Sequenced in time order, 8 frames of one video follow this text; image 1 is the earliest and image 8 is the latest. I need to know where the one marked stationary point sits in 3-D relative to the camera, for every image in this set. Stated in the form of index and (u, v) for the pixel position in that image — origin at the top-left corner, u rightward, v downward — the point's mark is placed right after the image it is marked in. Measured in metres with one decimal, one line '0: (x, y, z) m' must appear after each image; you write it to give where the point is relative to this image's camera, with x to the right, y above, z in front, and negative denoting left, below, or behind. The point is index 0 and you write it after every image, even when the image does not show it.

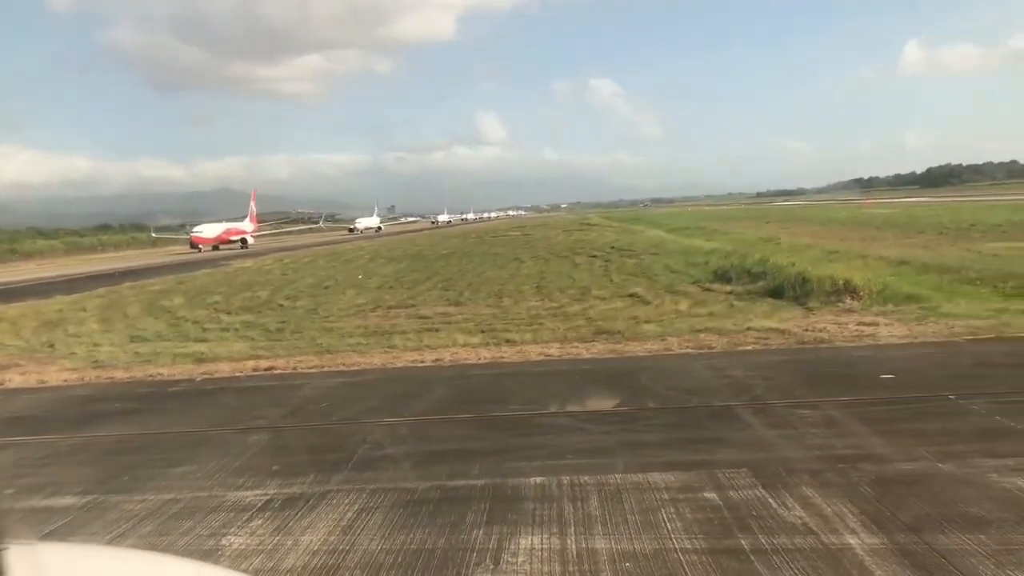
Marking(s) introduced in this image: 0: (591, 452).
0: (+0.7, -1.6, +8.6) m
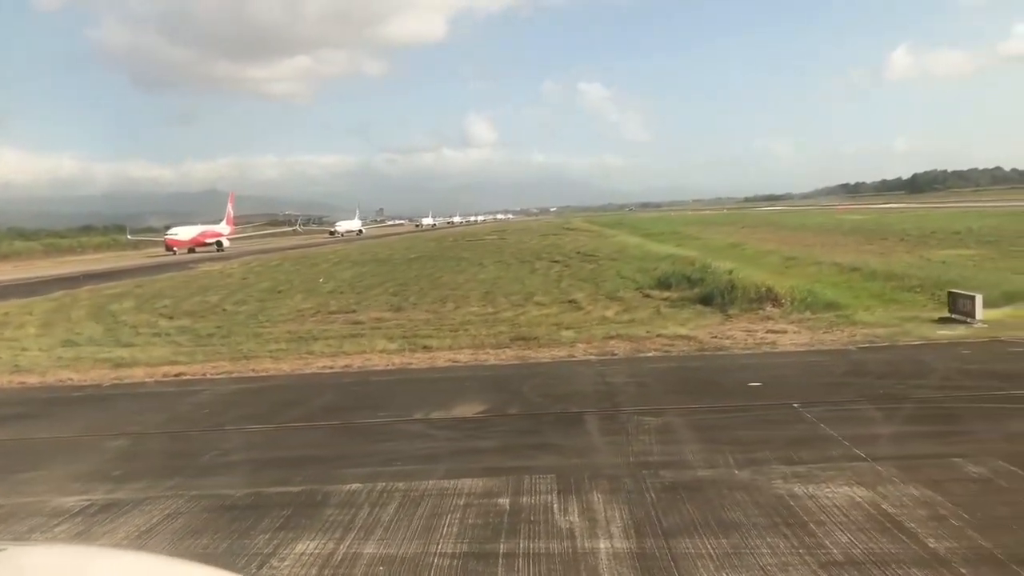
0: (-0.9, -1.7, +8.8) m
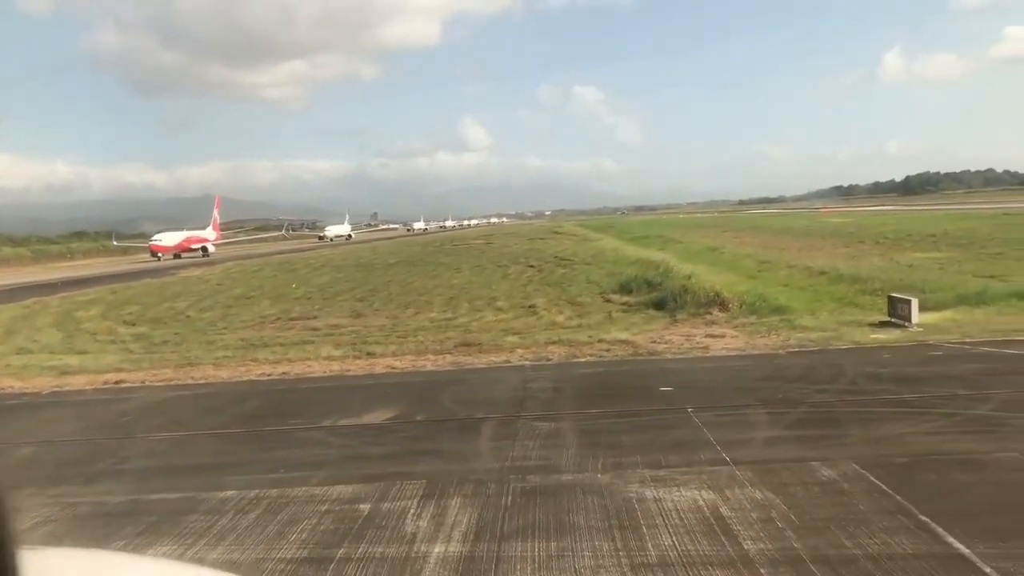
0: (-2.1, -1.8, +9.0) m
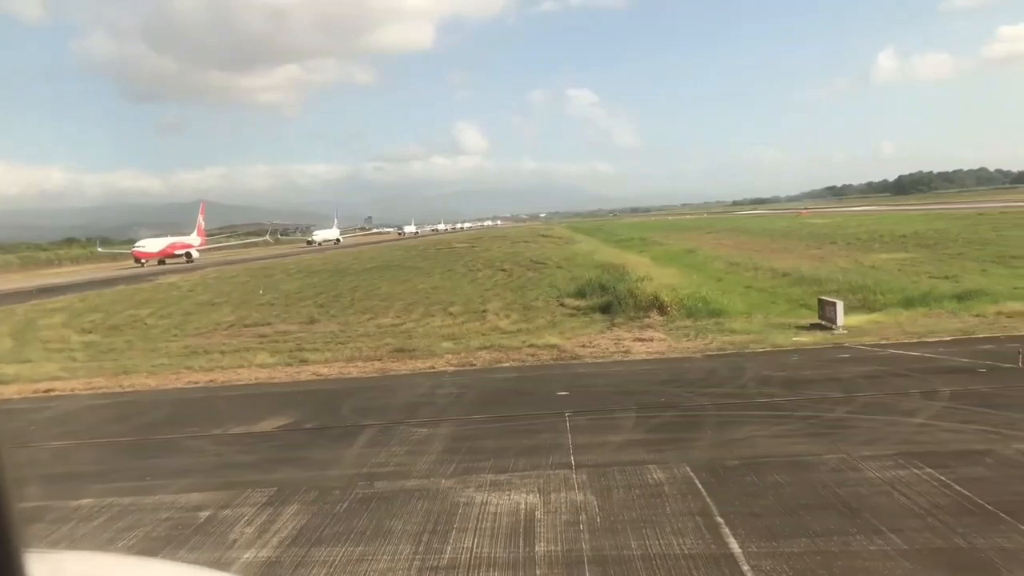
0: (-3.5, -1.9, +9.2) m
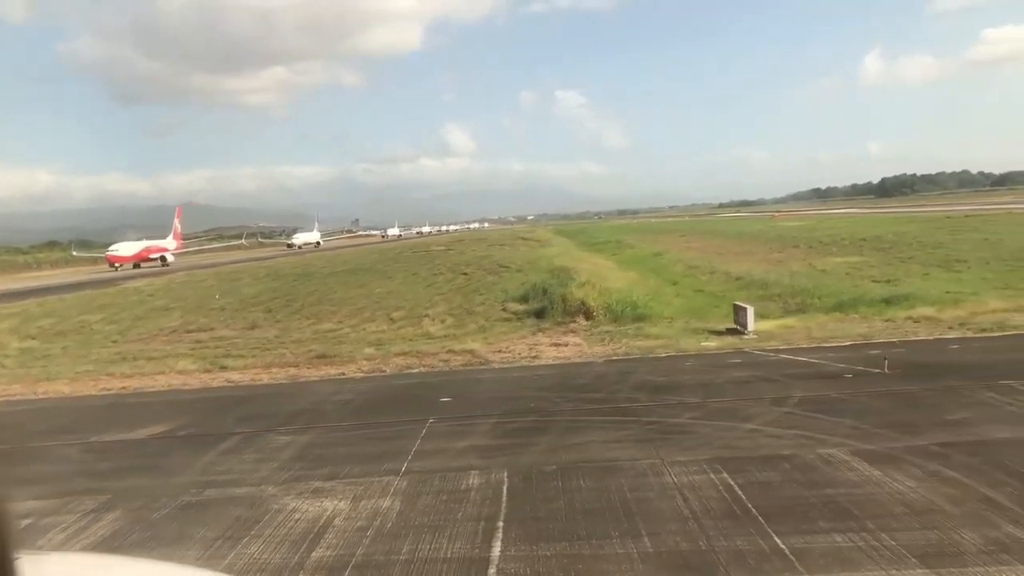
0: (-5.1, -2.0, +9.3) m
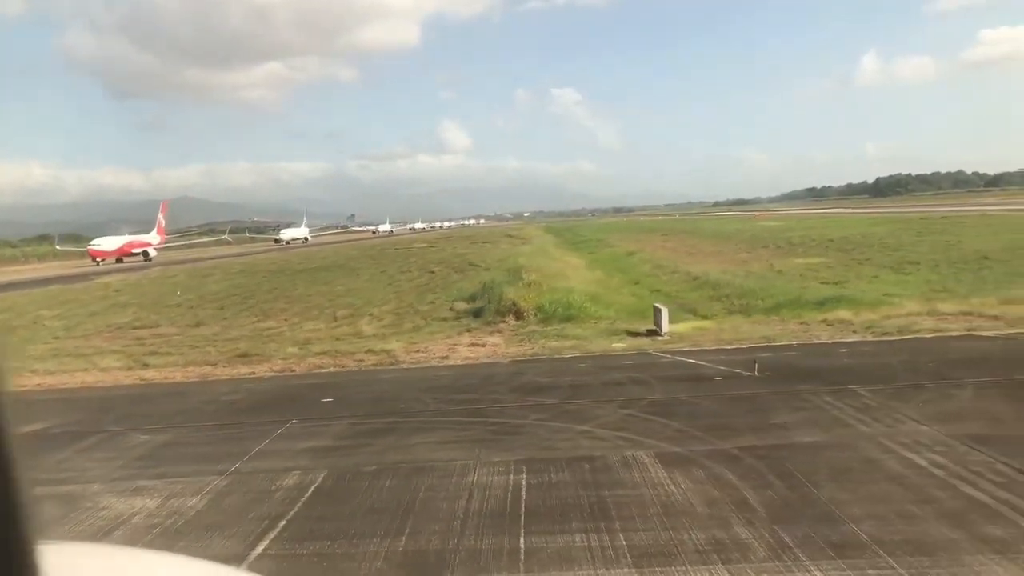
0: (-6.8, -2.0, +9.6) m
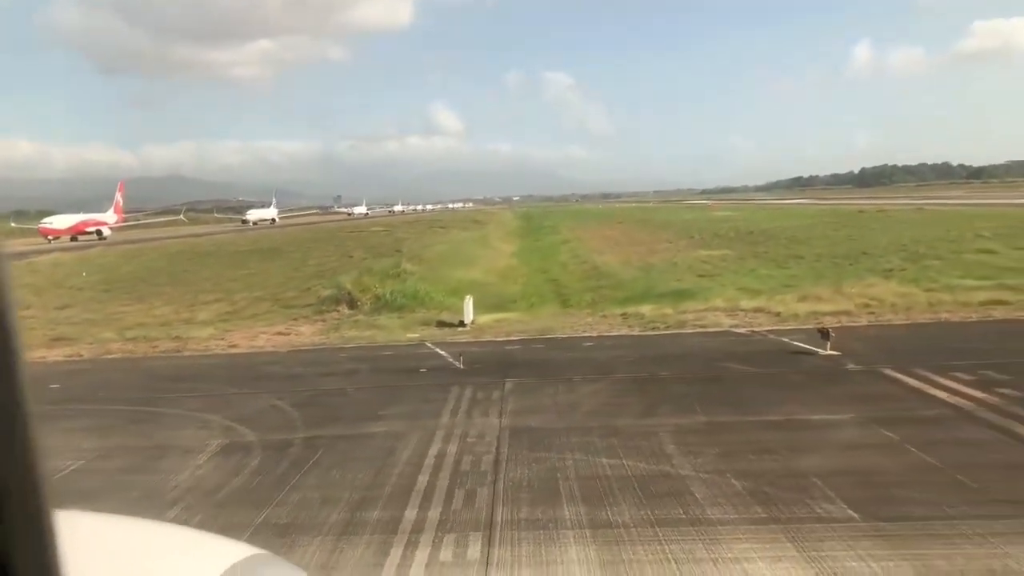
0: (-11.0, -1.9, +10.0) m
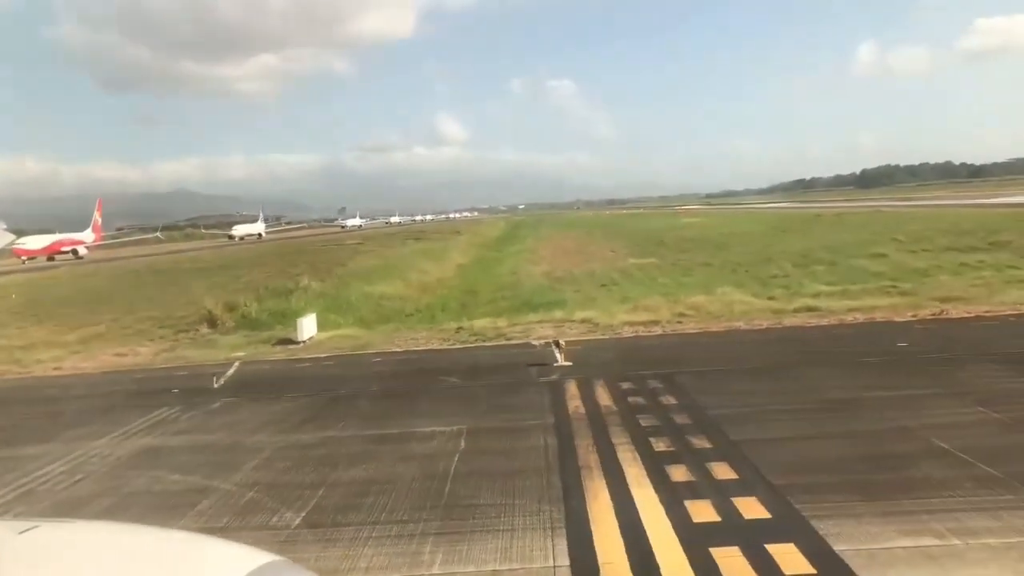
0: (-14.9, -2.4, +10.6) m
